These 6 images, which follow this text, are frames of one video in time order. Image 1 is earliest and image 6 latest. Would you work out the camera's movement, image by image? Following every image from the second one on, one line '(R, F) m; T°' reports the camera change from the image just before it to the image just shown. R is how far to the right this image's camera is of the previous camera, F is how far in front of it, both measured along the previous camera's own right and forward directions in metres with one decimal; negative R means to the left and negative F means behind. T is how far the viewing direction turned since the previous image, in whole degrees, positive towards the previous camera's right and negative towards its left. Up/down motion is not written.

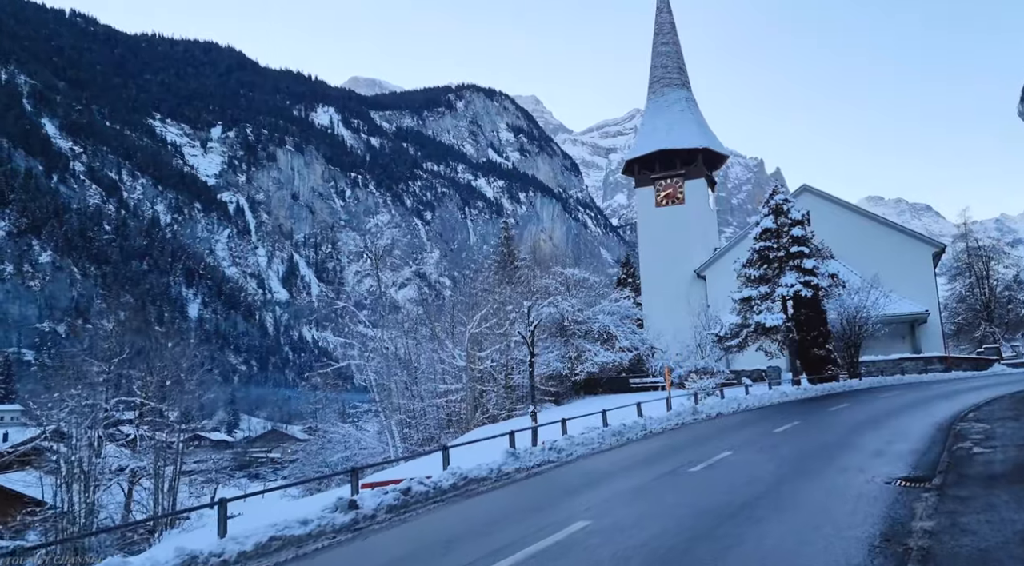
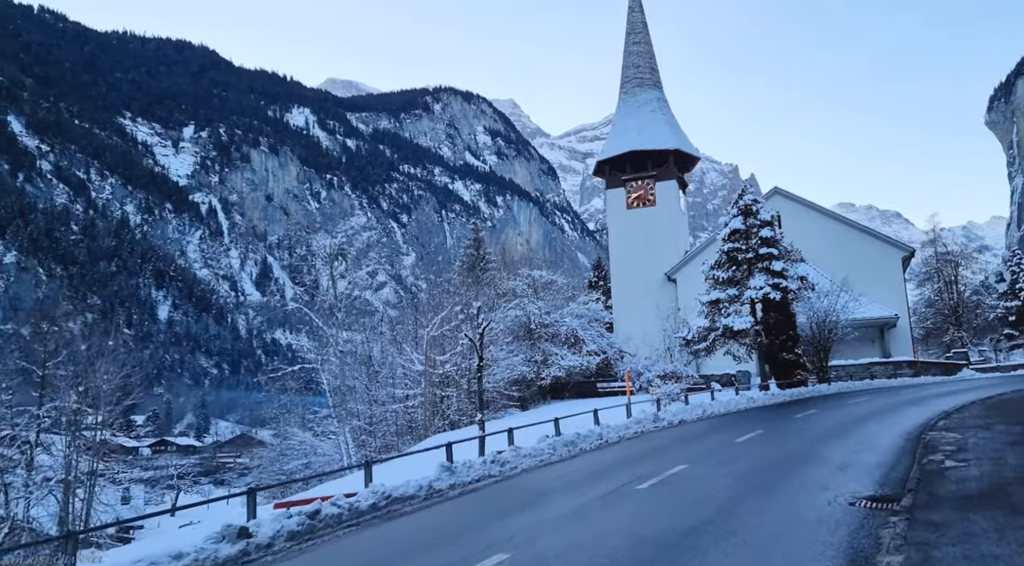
(+0.6, +1.0) m; +2°
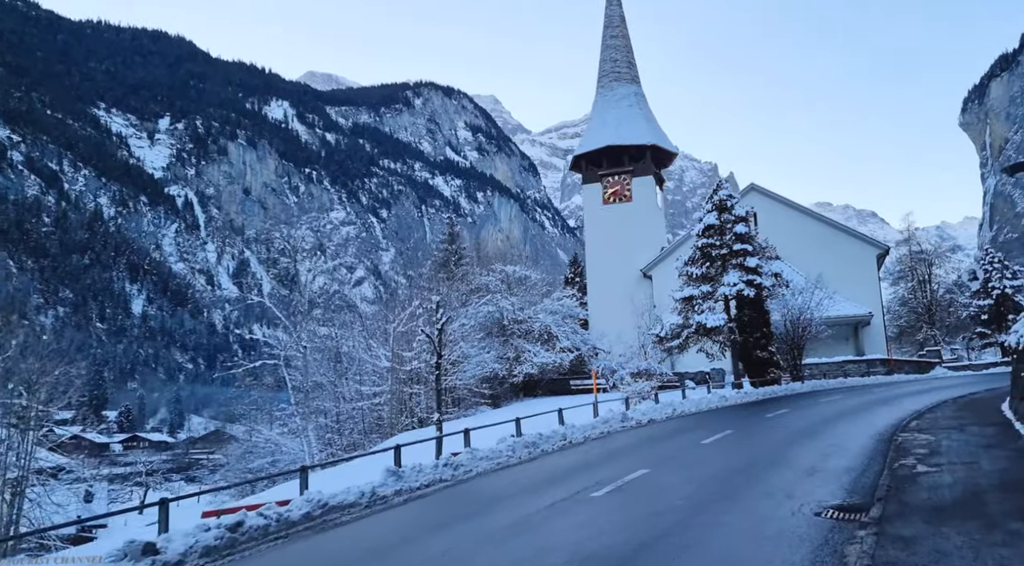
(+0.4, +0.6) m; +2°
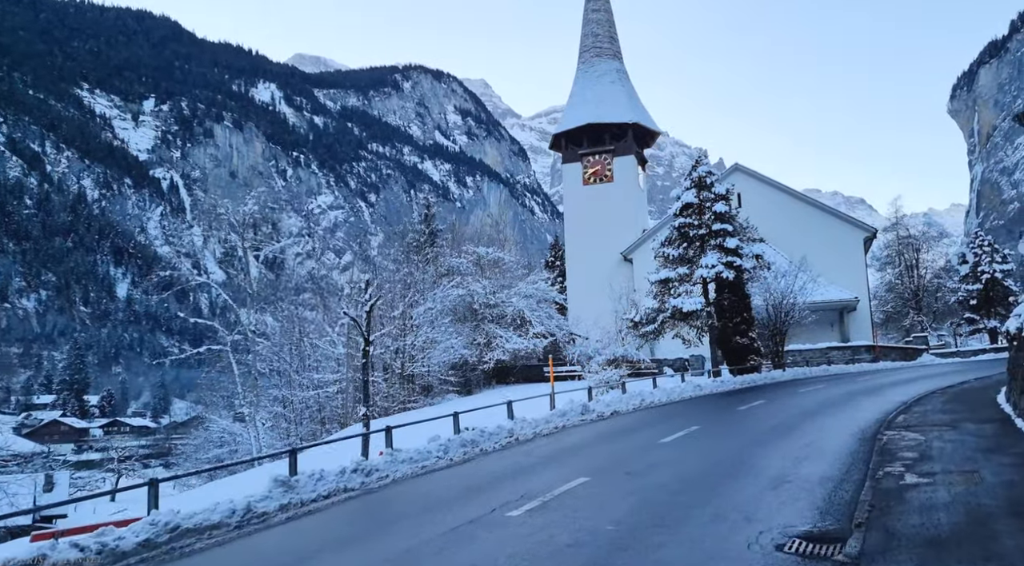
(+0.9, +1.7) m; +1°
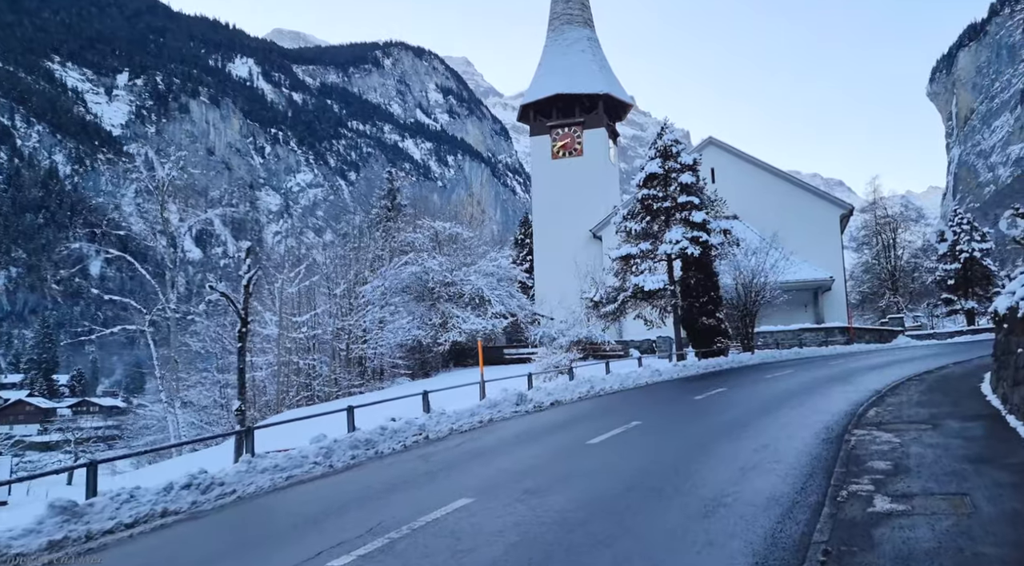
(+1.1, +2.0) m; +1°
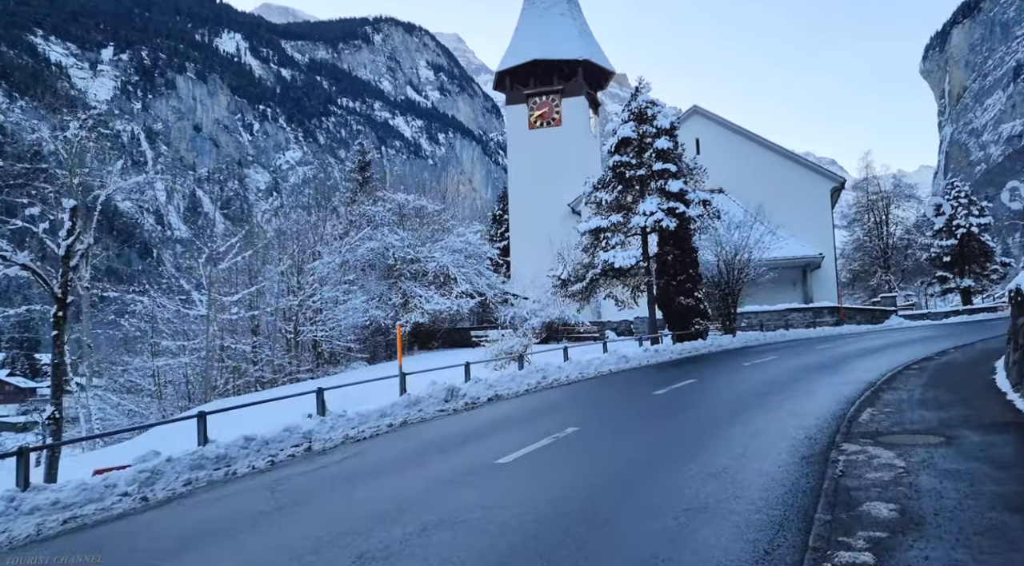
(+1.0, +2.3) m; +1°
